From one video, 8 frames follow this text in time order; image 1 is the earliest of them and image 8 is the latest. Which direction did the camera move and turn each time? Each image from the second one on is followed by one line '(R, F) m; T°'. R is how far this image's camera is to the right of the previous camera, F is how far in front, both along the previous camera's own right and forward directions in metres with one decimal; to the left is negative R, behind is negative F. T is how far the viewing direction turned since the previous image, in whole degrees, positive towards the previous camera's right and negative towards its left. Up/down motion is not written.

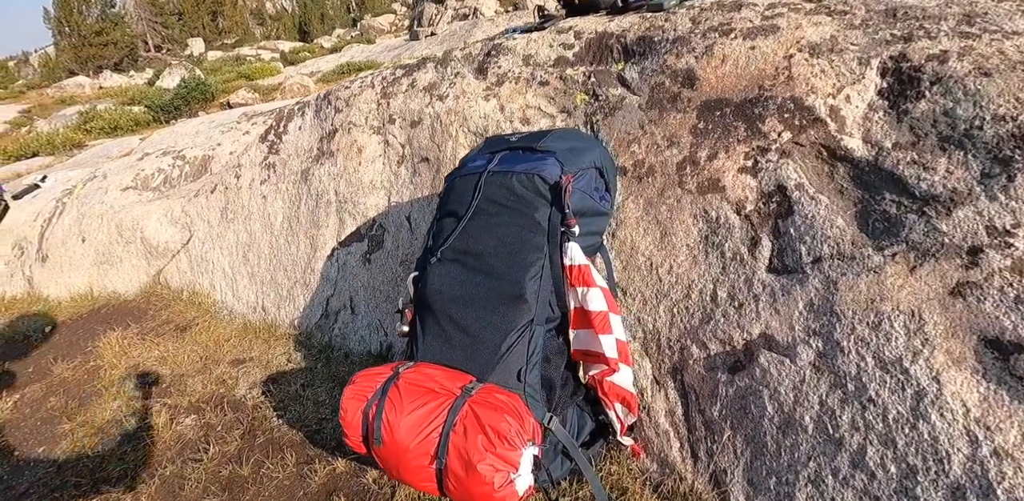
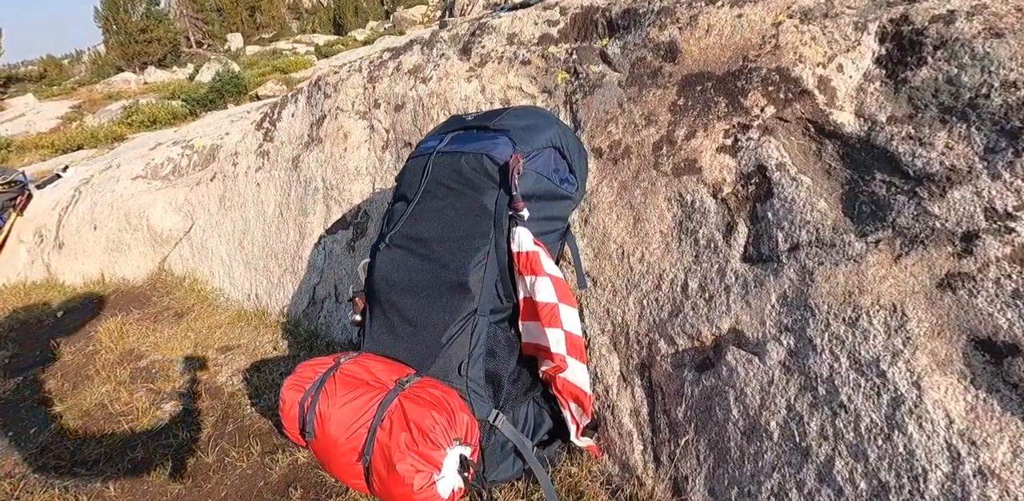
(+0.4, +0.2) m; -4°
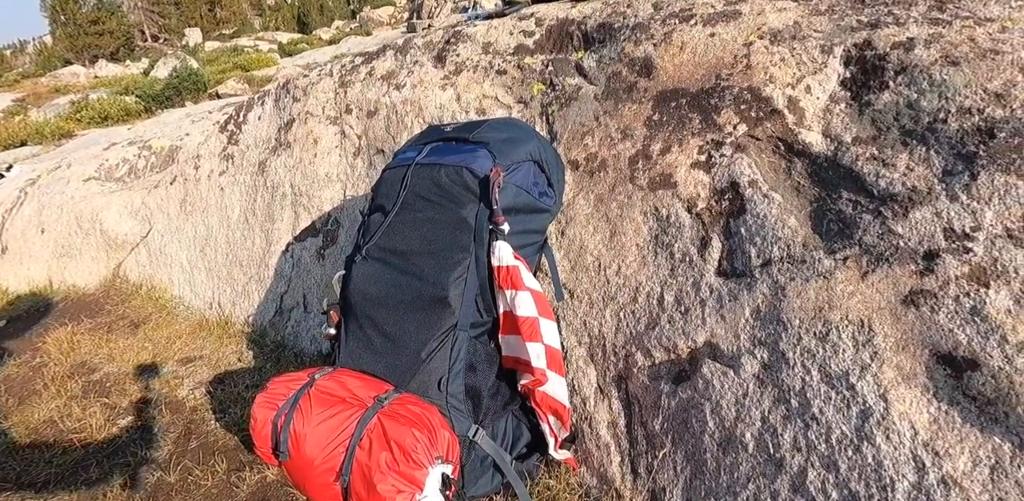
(-0.1, 0.0) m; +4°
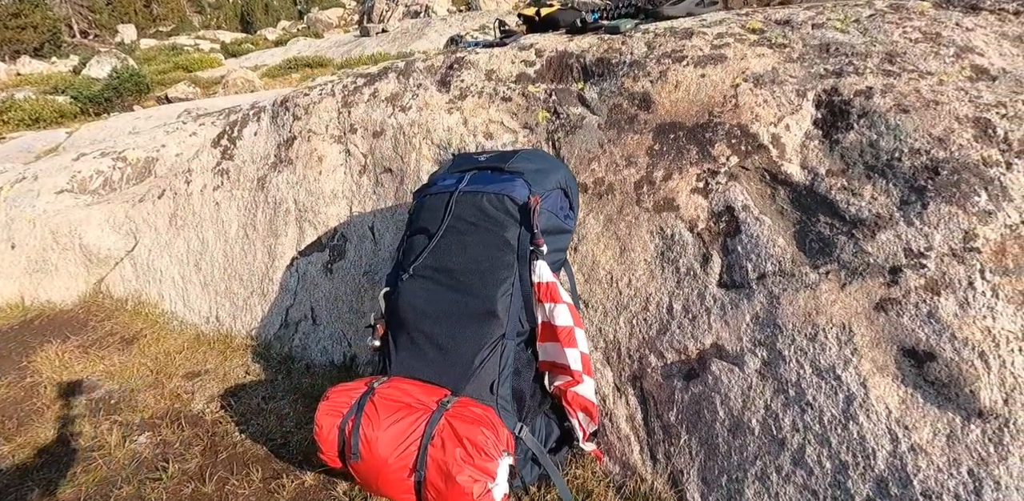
(-0.5, -0.3) m; +6°
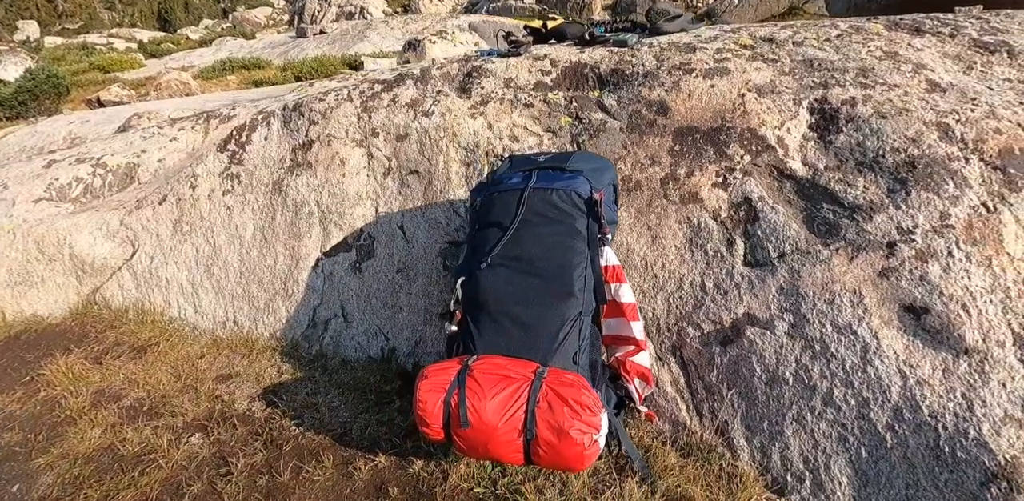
(-0.8, -0.3) m; +7°
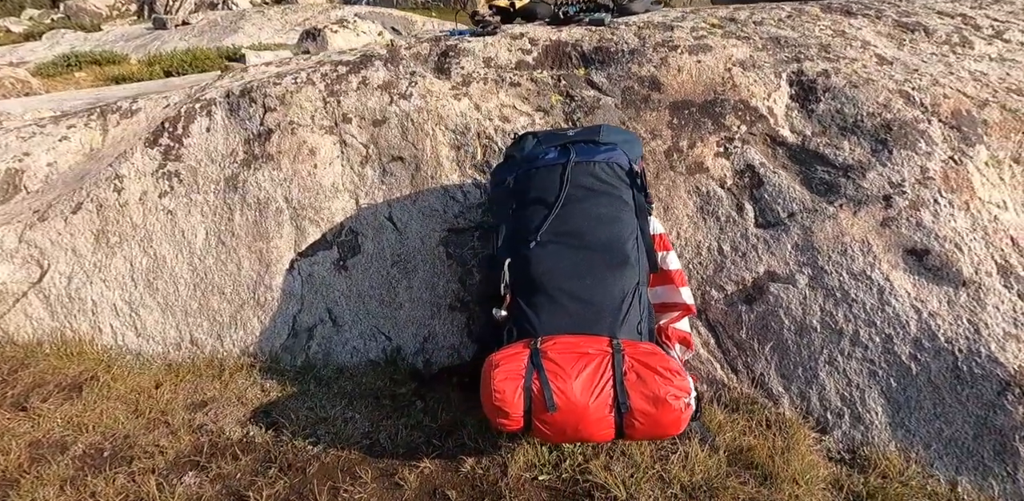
(-1.0, +0.2) m; +12°
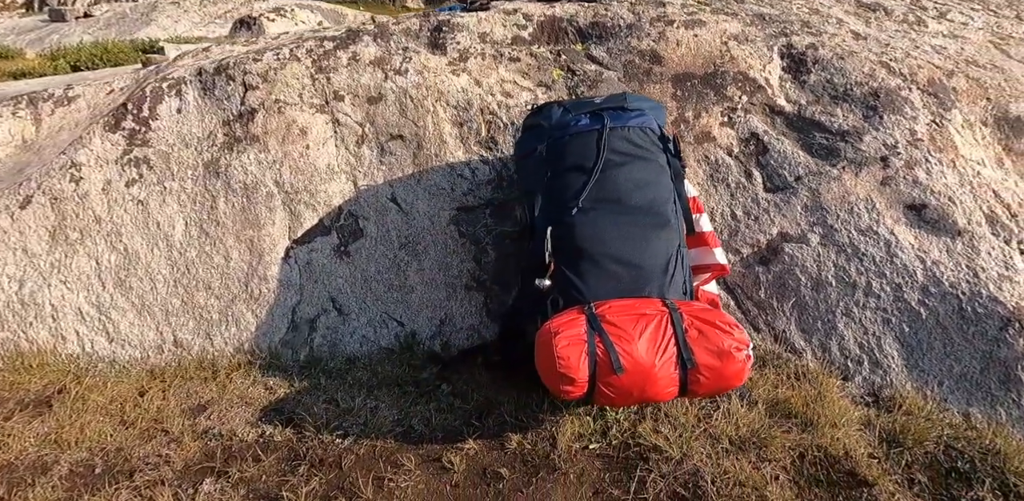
(-0.7, +0.1) m; +7°
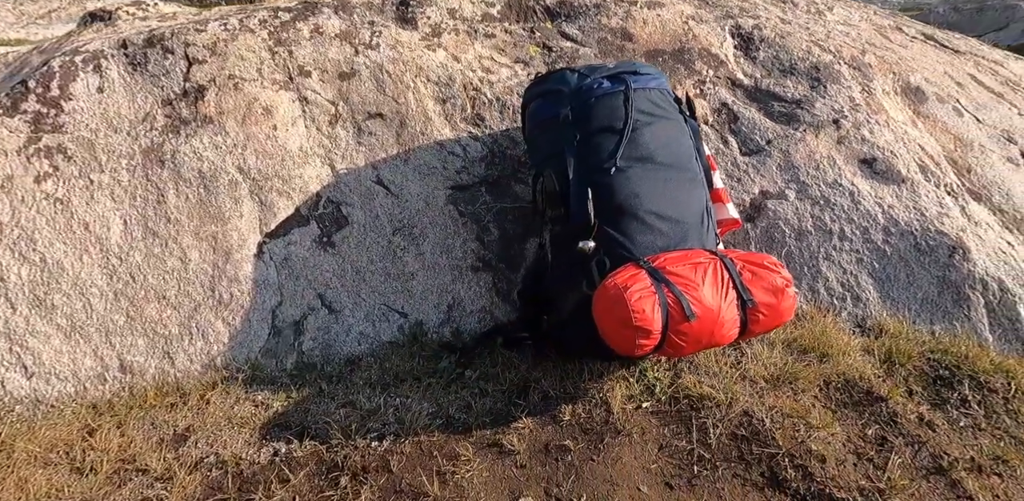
(-1.0, +0.3) m; +14°
